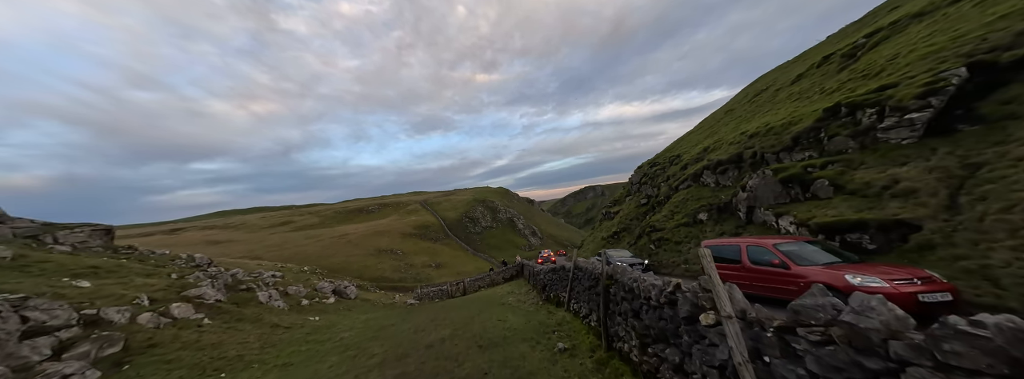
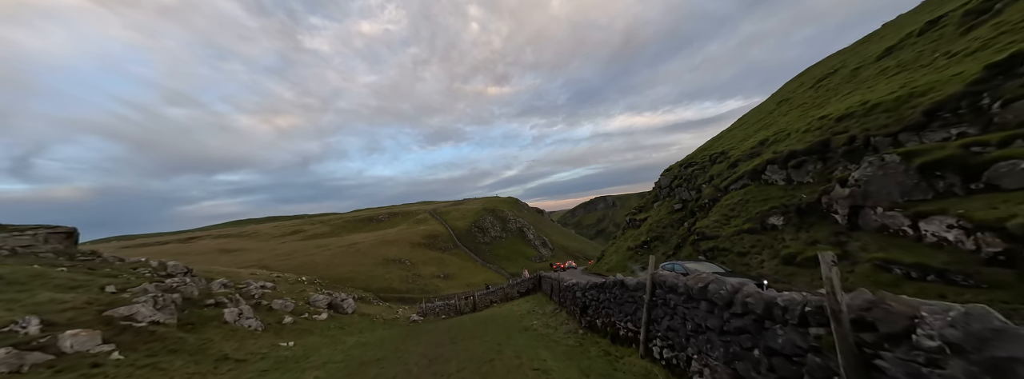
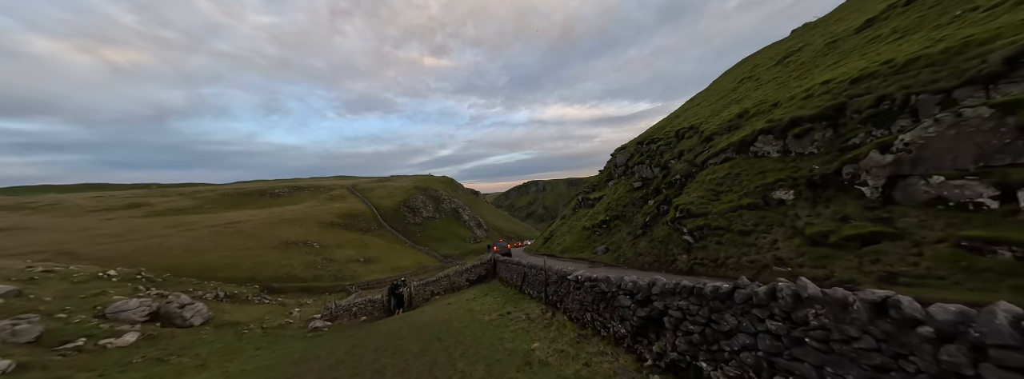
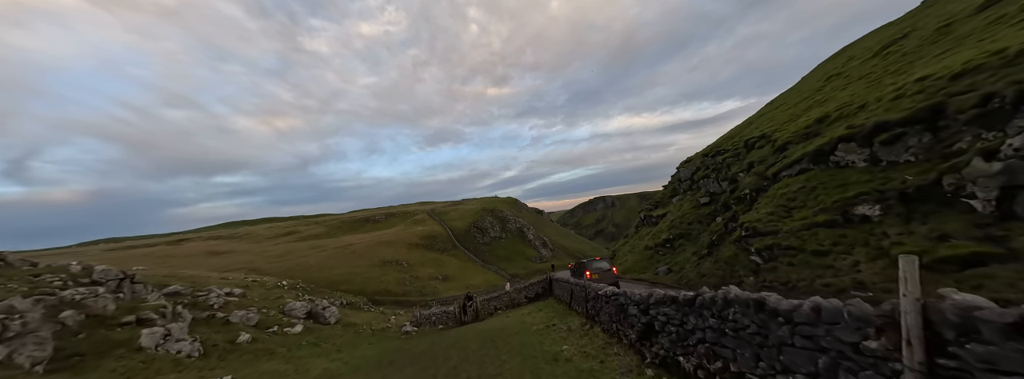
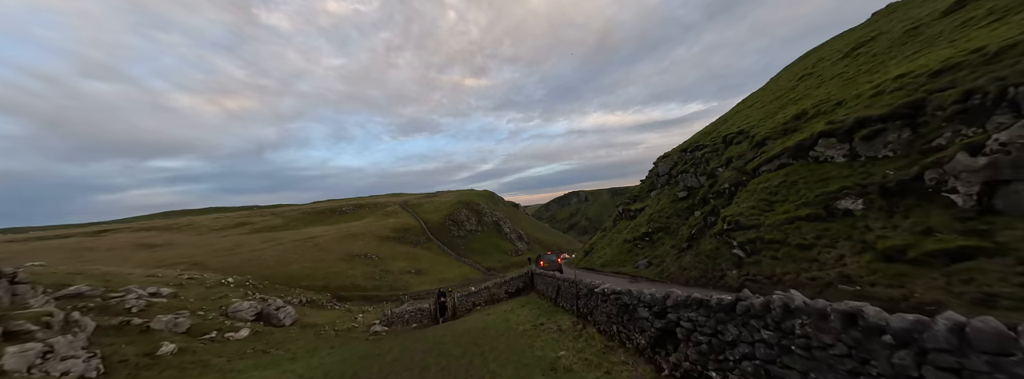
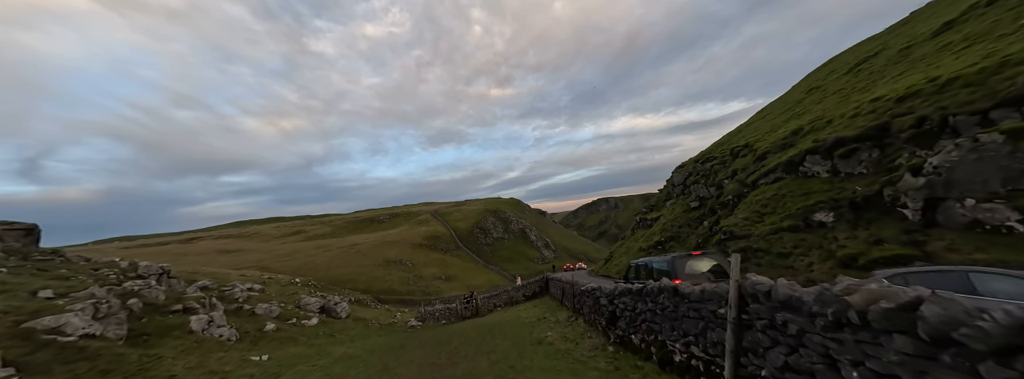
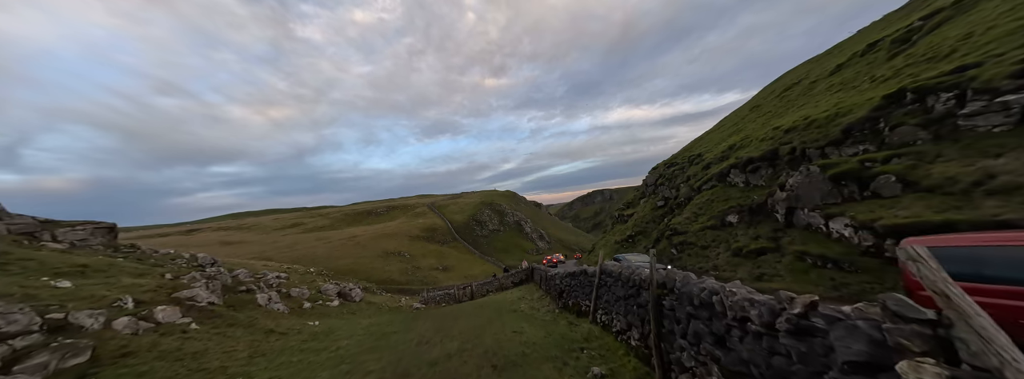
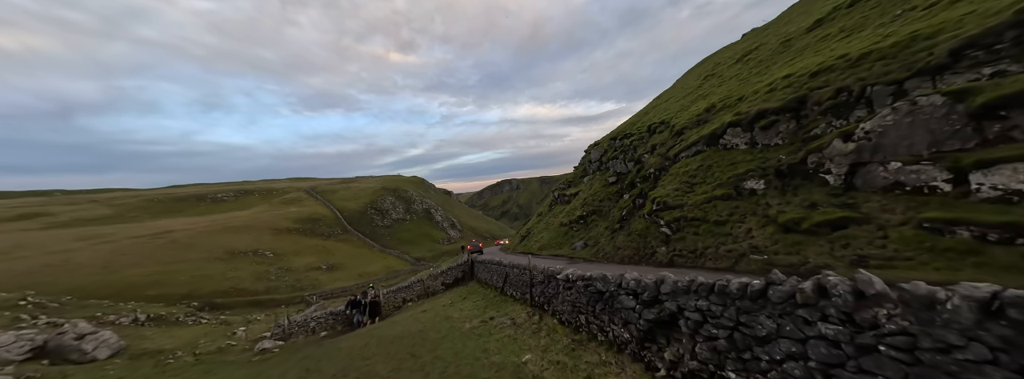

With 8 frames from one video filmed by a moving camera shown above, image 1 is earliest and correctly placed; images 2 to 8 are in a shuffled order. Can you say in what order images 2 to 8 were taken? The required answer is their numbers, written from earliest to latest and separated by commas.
7, 2, 6, 4, 5, 3, 8
